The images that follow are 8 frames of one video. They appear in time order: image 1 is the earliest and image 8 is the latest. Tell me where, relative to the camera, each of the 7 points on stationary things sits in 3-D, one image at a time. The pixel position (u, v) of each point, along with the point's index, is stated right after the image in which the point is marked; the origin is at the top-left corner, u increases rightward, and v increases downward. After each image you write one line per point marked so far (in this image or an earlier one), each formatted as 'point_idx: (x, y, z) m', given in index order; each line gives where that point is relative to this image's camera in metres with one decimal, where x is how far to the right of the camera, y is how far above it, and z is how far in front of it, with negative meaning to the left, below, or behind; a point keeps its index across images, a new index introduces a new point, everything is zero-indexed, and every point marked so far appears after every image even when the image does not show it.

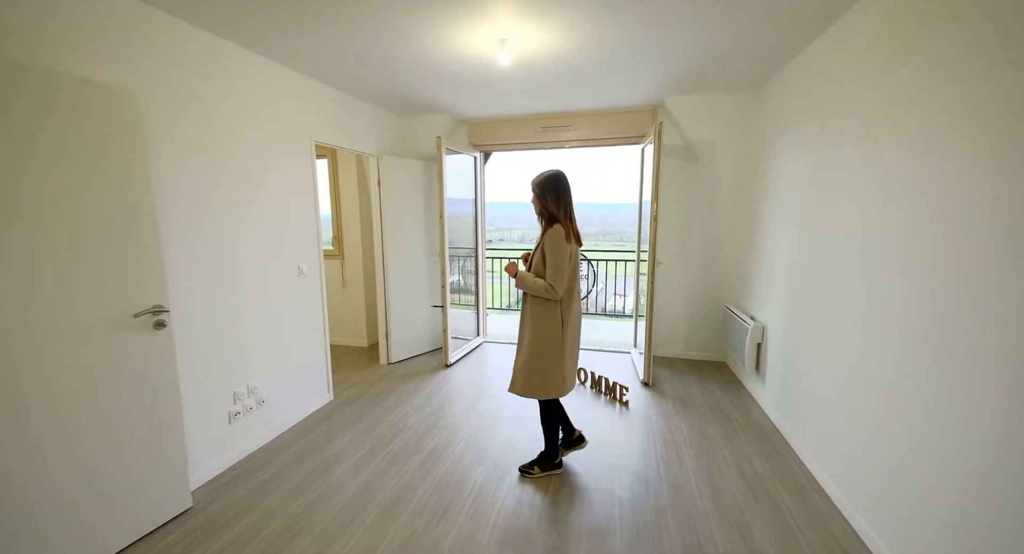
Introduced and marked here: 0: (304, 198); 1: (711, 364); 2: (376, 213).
0: (-1.4, +0.5, +2.9) m
1: (+1.8, -0.8, +3.7) m
2: (-1.2, +0.6, +3.7) m
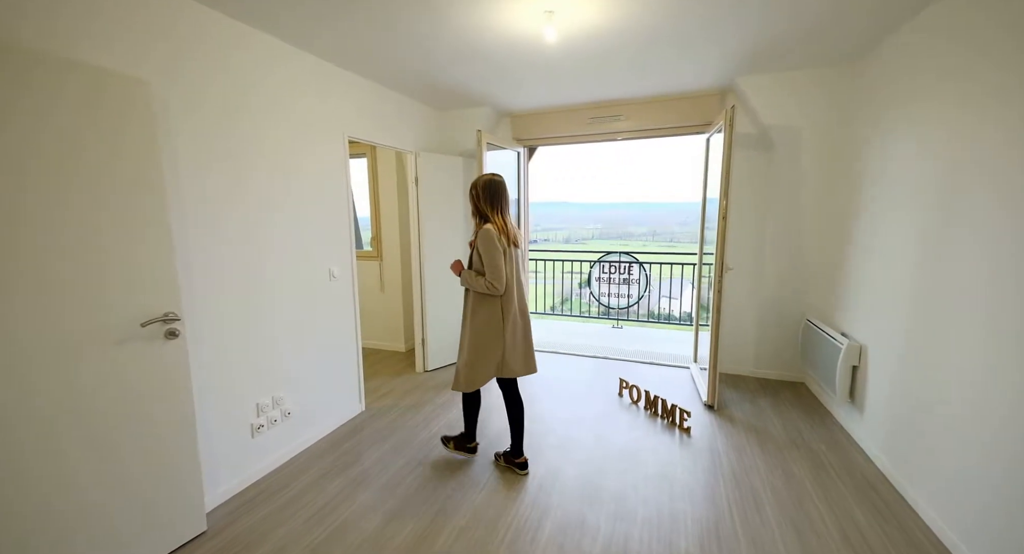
0: (-1.1, +0.5, +2.7) m
1: (+2.1, -0.8, +3.2) m
2: (-0.8, +0.5, +3.5) m
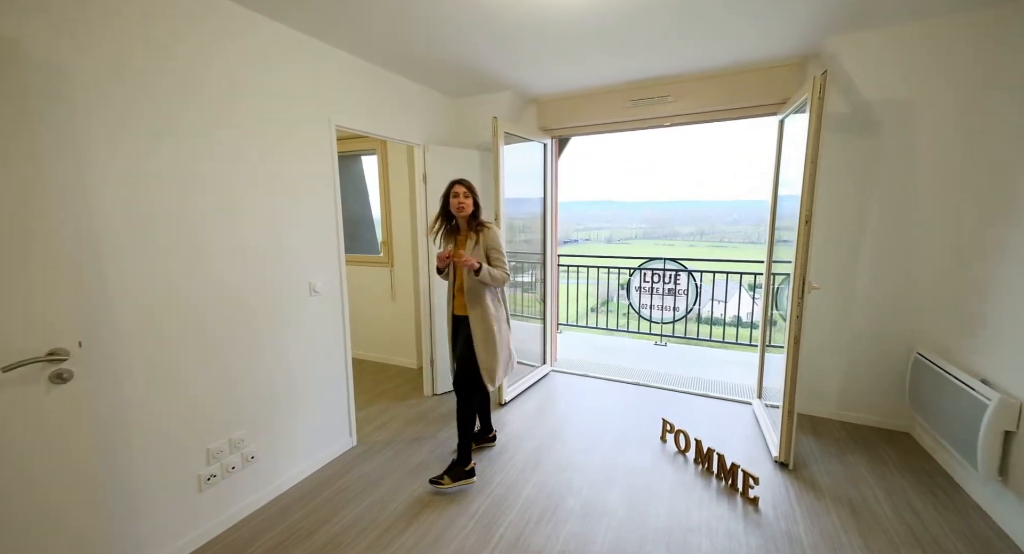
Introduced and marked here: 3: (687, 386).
0: (-1.1, +0.4, +2.3) m
1: (+2.2, -0.9, +2.5) m
2: (-0.7, +0.5, +3.1) m
3: (+1.4, -0.9, +3.4) m
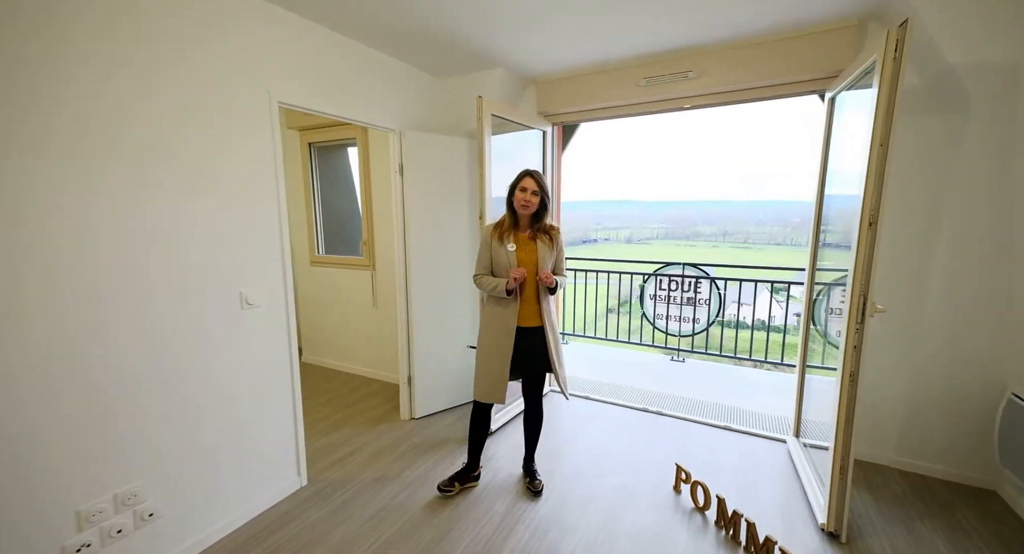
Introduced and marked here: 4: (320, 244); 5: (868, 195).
0: (-1.1, +0.4, +2.0) m
1: (+2.1, -1.0, +2.0) m
2: (-0.7, +0.4, +2.6) m
3: (+1.3, -1.0, +2.9) m
4: (-1.7, +0.3, +3.6) m
5: (+1.4, +0.3, +1.6) m
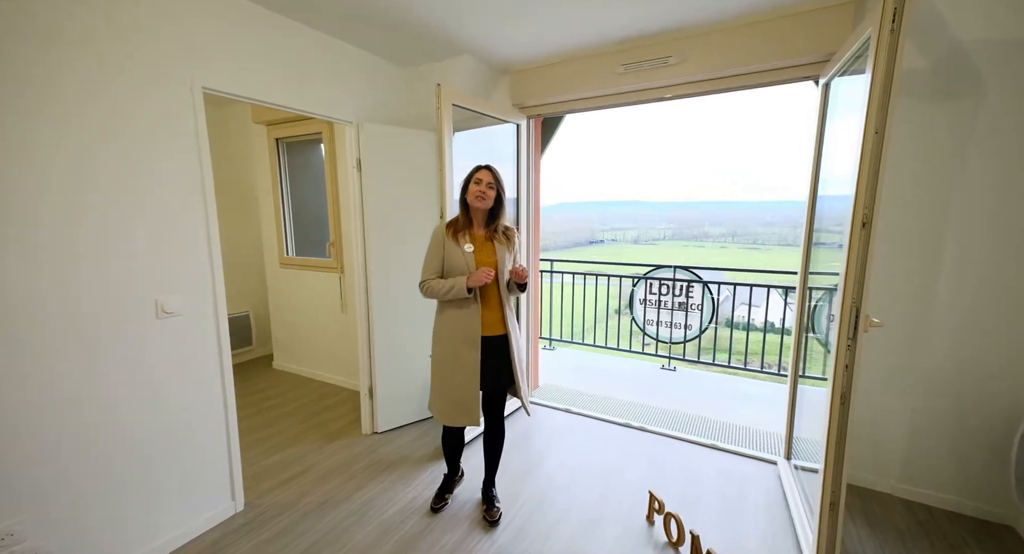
0: (-1.3, +0.4, +1.8) m
1: (+1.9, -1.1, +1.8) m
2: (-0.9, +0.4, +2.5) m
3: (+1.2, -1.0, +2.7) m
4: (-1.8, +0.3, +3.5) m
5: (+1.1, +0.3, +1.4) m
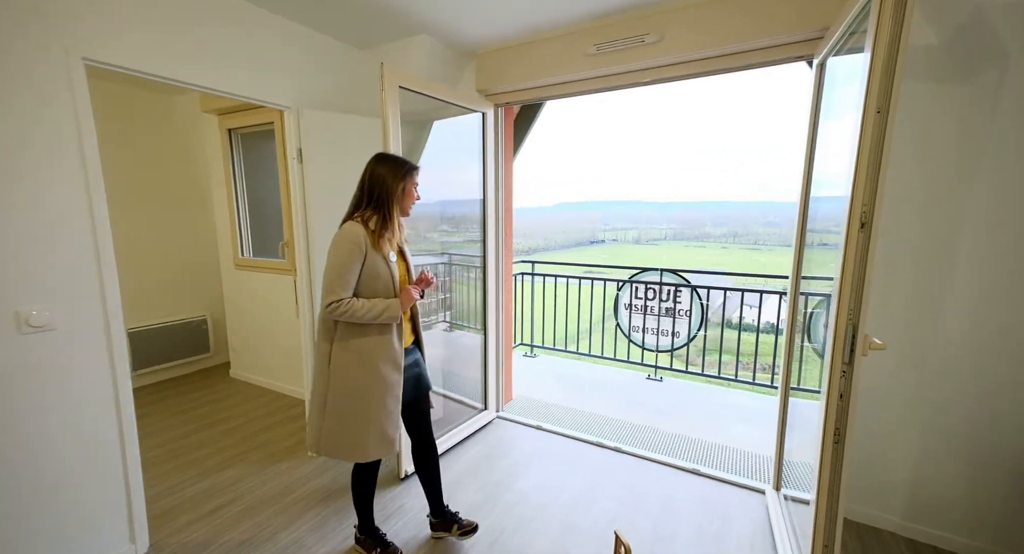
0: (-1.5, +0.4, +1.5) m
1: (+1.7, -1.1, +1.5) m
2: (-1.1, +0.4, +2.2) m
3: (+1.0, -1.0, +2.5) m
4: (-2.0, +0.2, +3.2) m
5: (+0.9, +0.2, +1.1) m
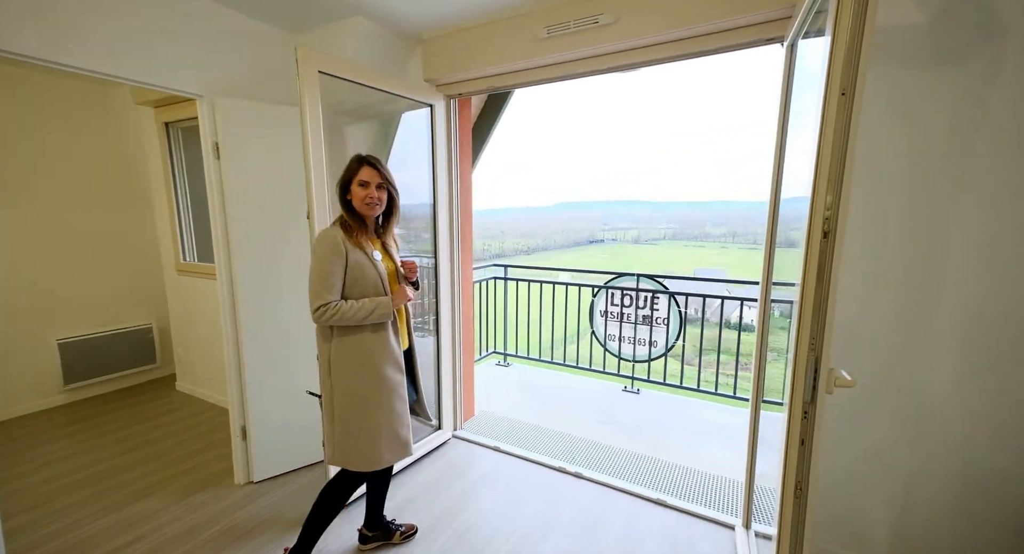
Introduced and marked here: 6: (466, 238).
0: (-1.8, +0.3, +1.3) m
1: (+1.4, -1.1, +1.3) m
2: (-1.4, +0.3, +2.0) m
3: (+0.7, -1.1, +2.2) m
4: (-2.3, +0.2, +3.0) m
5: (+0.7, +0.2, +0.9) m
6: (-0.3, +0.3, +2.7) m
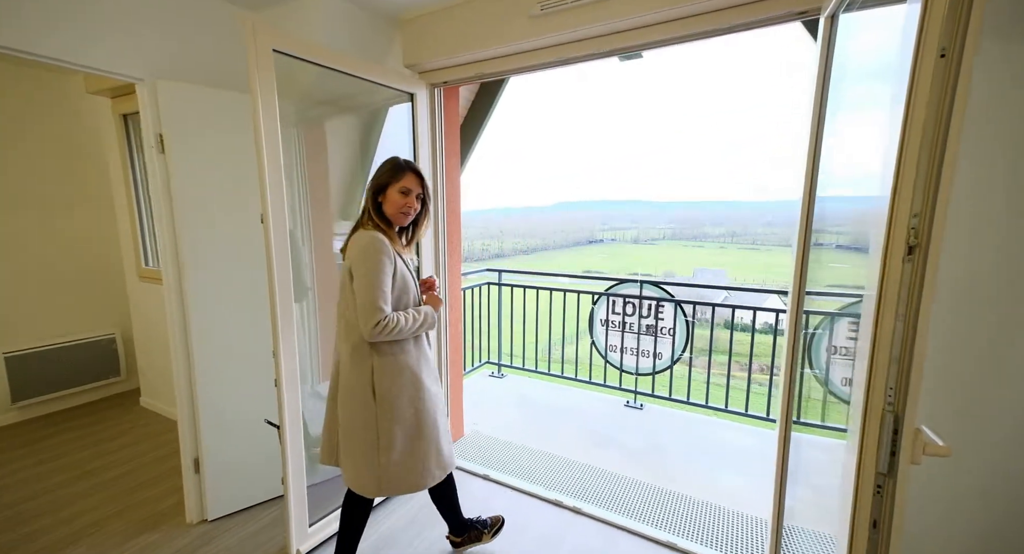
0: (-1.8, +0.3, +1.0) m
1: (+1.4, -1.2, +1.1) m
2: (-1.4, +0.3, +1.7) m
3: (+0.6, -1.1, +2.0) m
4: (-2.3, +0.2, +2.7) m
5: (+0.6, +0.2, +0.7) m
6: (-0.3, +0.2, +2.5) m
